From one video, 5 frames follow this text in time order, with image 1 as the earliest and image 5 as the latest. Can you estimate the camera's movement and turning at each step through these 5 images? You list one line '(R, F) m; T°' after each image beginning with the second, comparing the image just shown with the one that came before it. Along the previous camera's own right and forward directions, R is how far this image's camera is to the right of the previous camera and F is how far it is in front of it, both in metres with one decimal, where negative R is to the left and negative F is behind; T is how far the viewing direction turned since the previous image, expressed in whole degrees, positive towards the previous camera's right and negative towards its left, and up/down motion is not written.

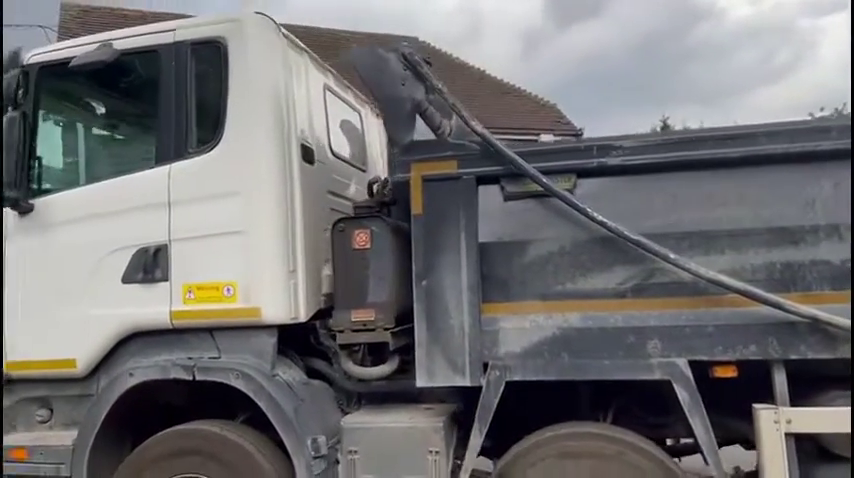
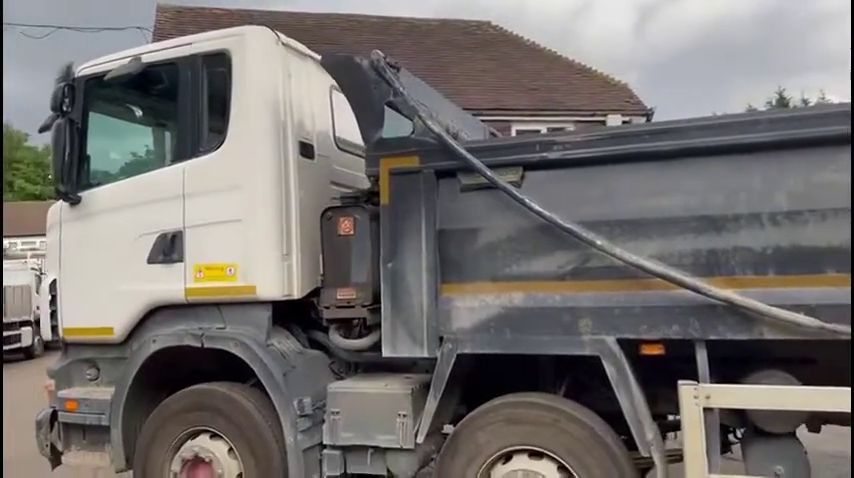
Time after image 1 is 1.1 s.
(+0.8, -0.4) m; -9°
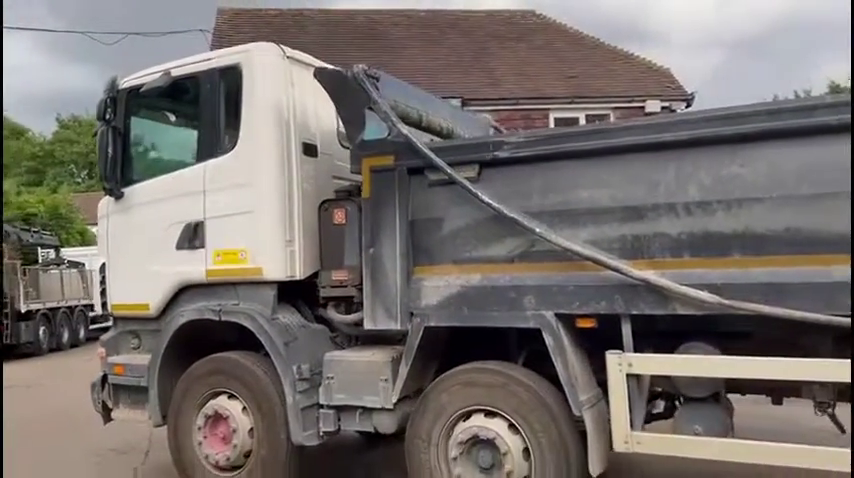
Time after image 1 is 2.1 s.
(+0.6, -0.6) m; -6°
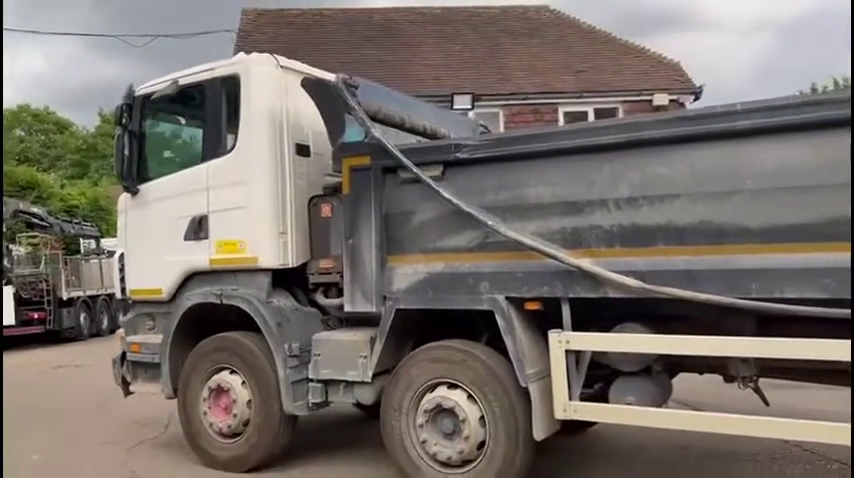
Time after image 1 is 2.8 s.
(+0.5, -0.5) m; -3°
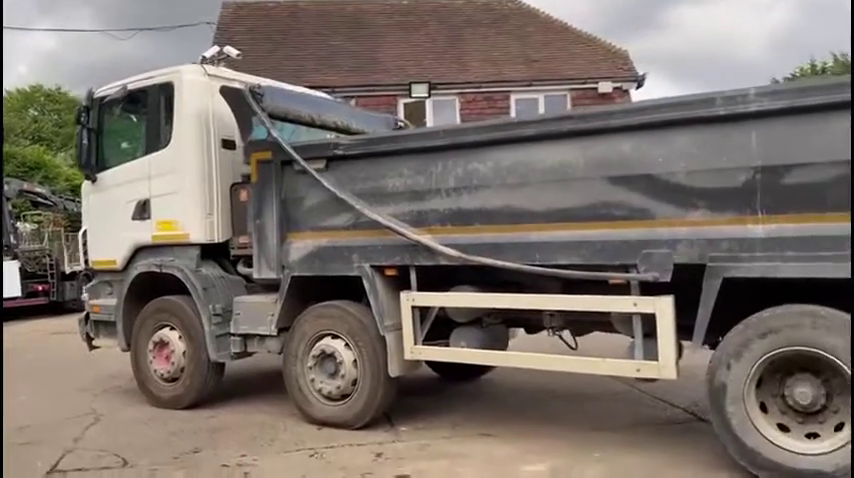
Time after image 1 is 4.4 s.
(+1.1, -1.2) m; -1°
